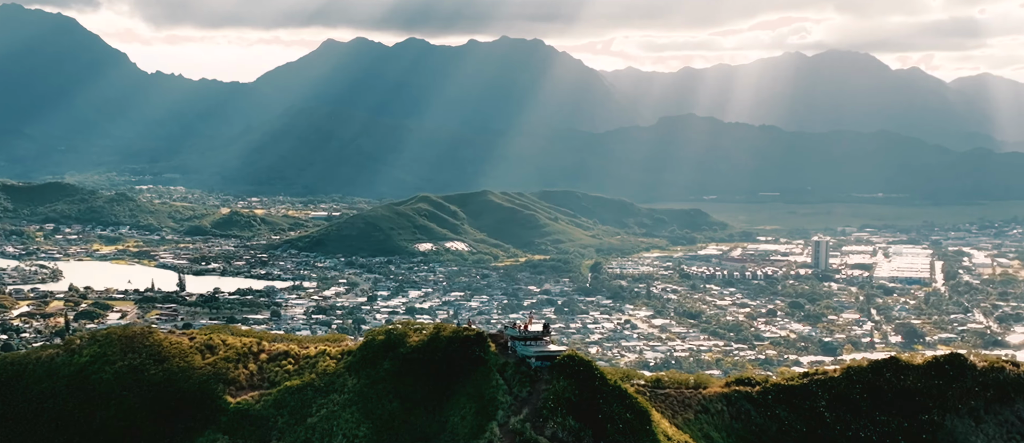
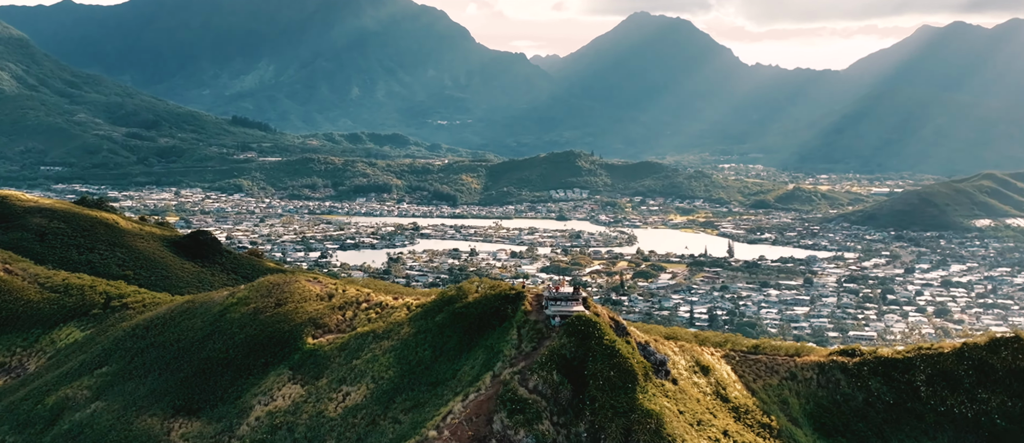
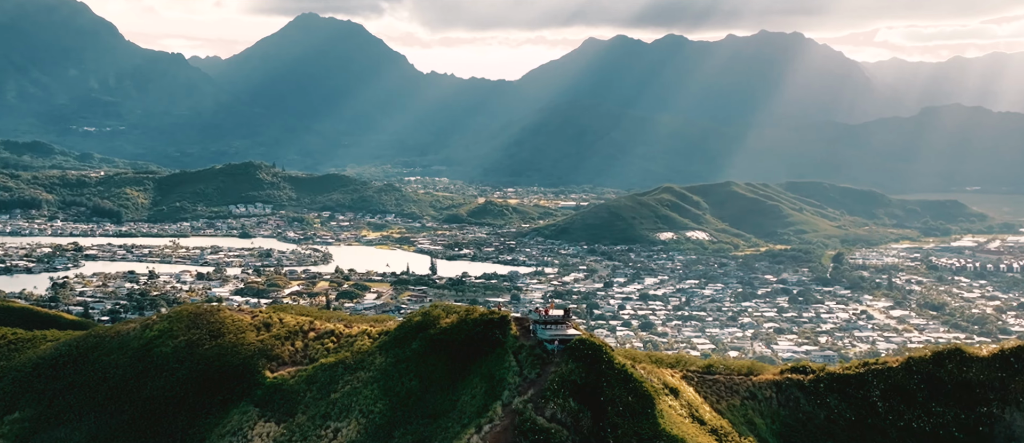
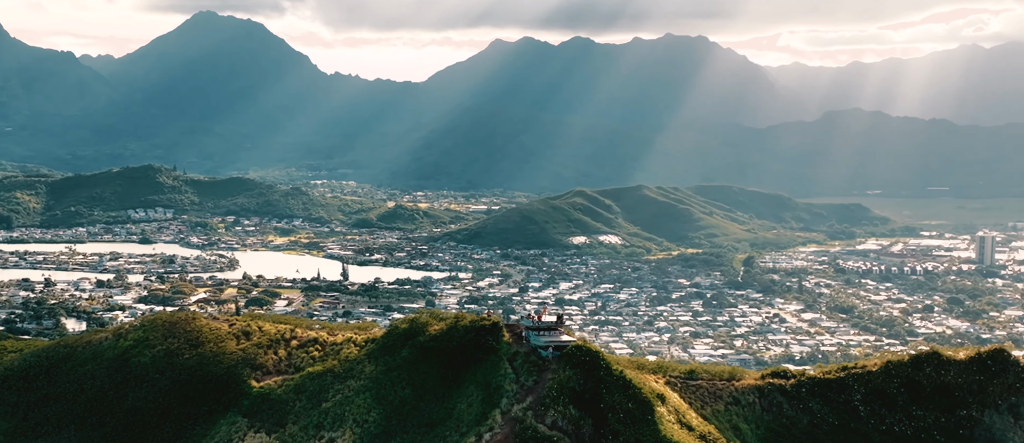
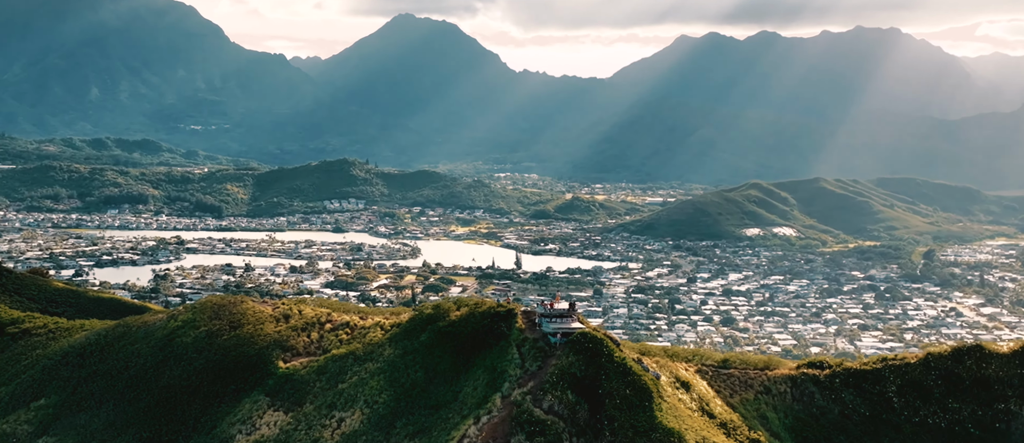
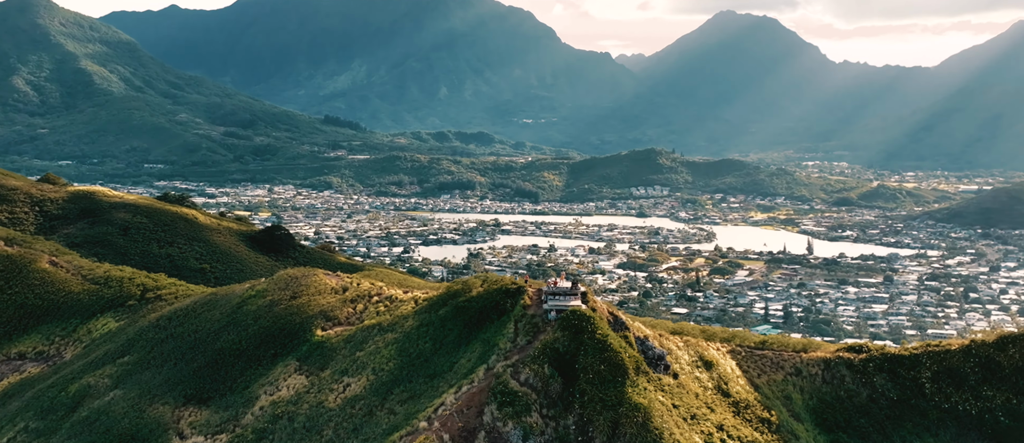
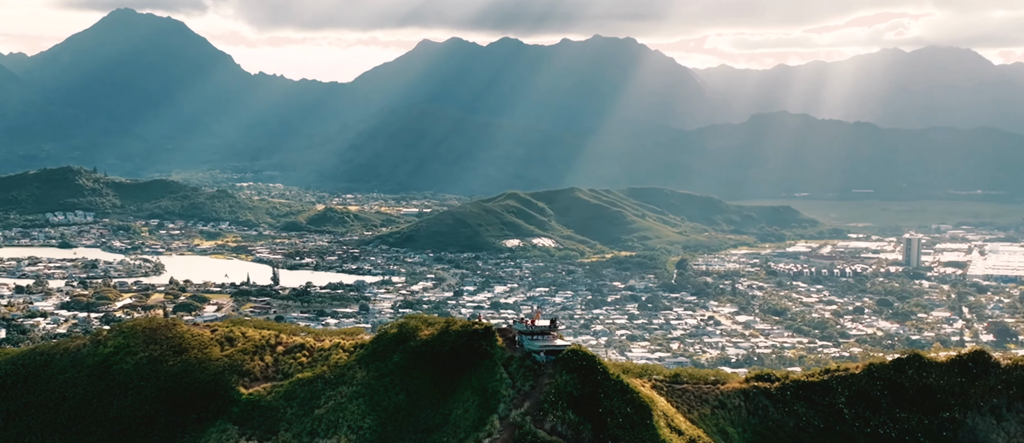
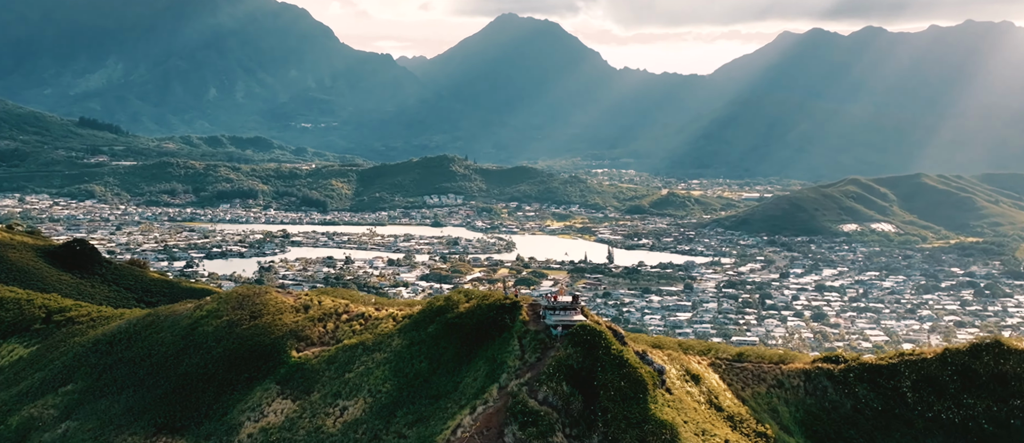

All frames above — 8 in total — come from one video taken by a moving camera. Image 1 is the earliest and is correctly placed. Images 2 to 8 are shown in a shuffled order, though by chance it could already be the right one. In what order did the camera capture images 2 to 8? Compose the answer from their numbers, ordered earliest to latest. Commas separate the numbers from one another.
7, 4, 3, 5, 8, 2, 6
